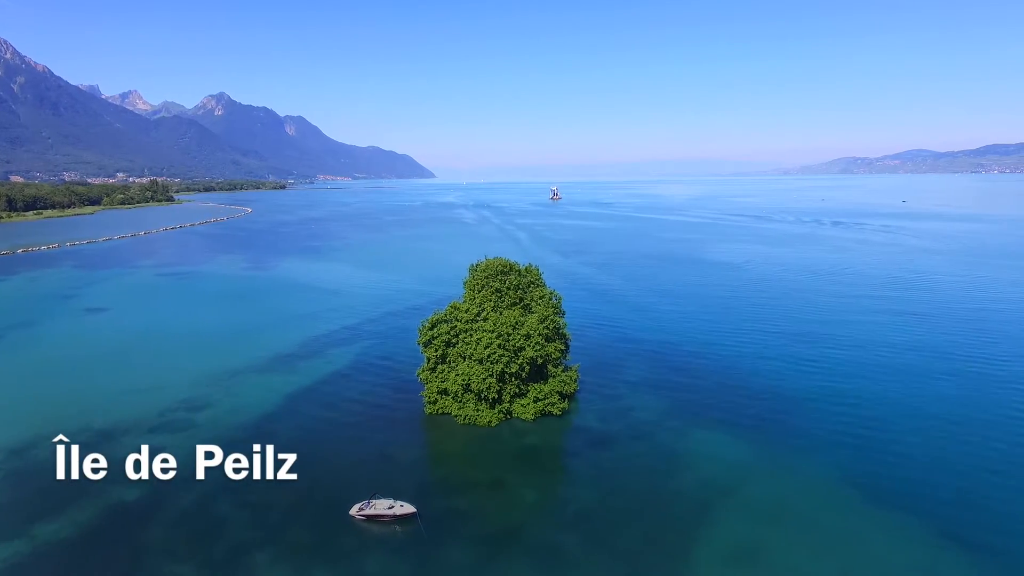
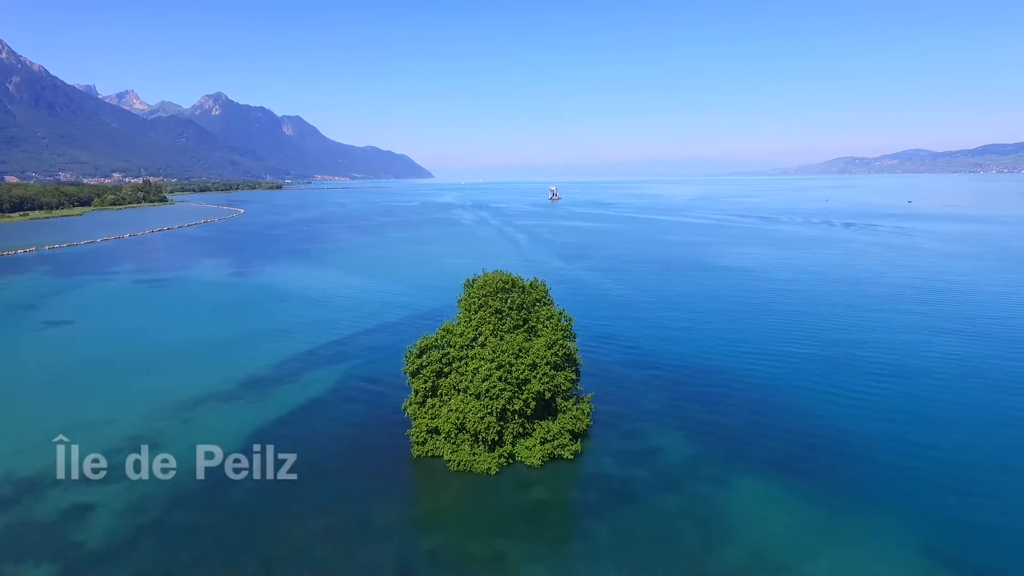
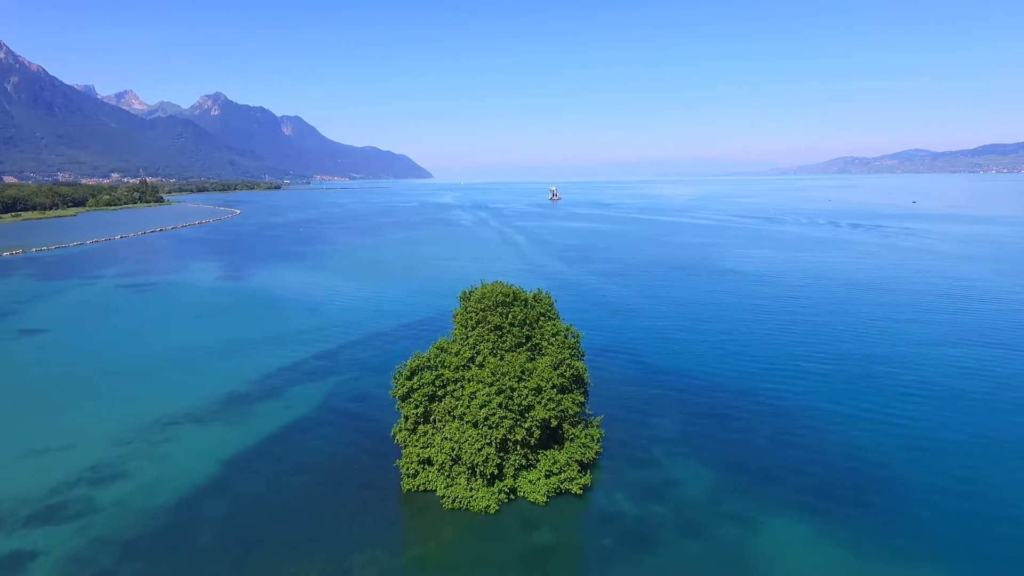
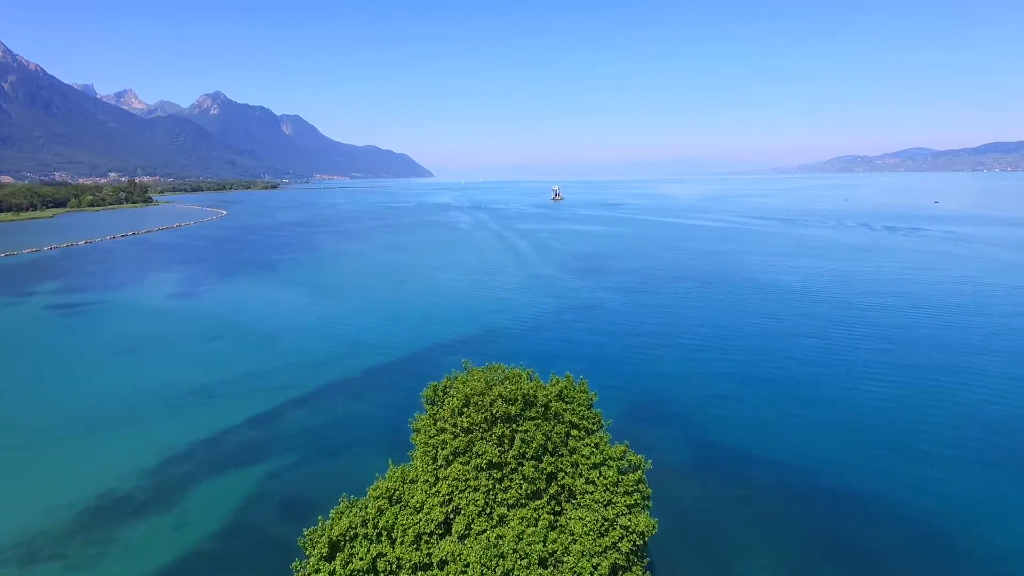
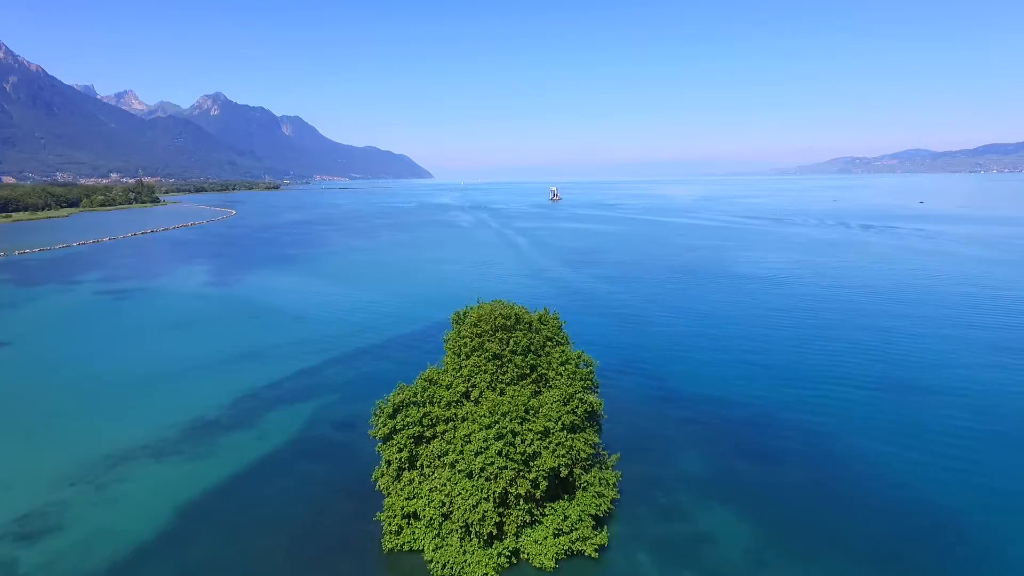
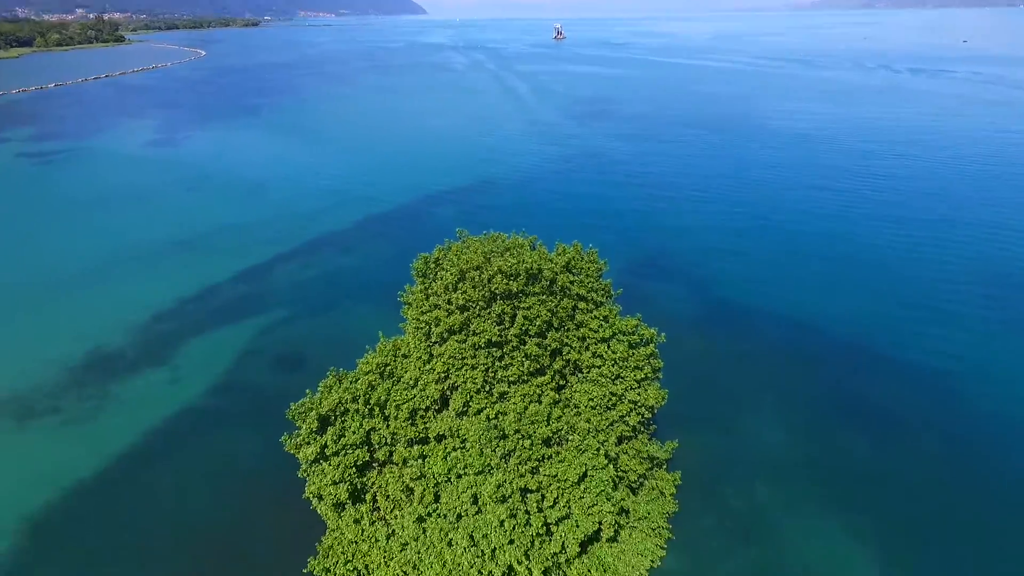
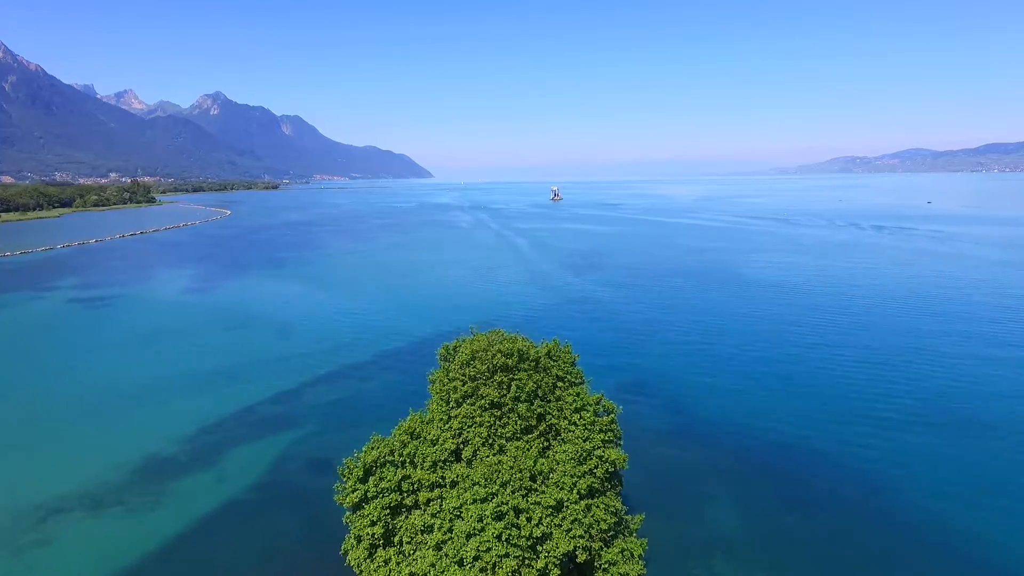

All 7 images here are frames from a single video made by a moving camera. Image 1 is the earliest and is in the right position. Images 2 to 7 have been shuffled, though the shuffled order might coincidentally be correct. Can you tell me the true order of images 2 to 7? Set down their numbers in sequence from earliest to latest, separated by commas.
2, 3, 5, 7, 4, 6
